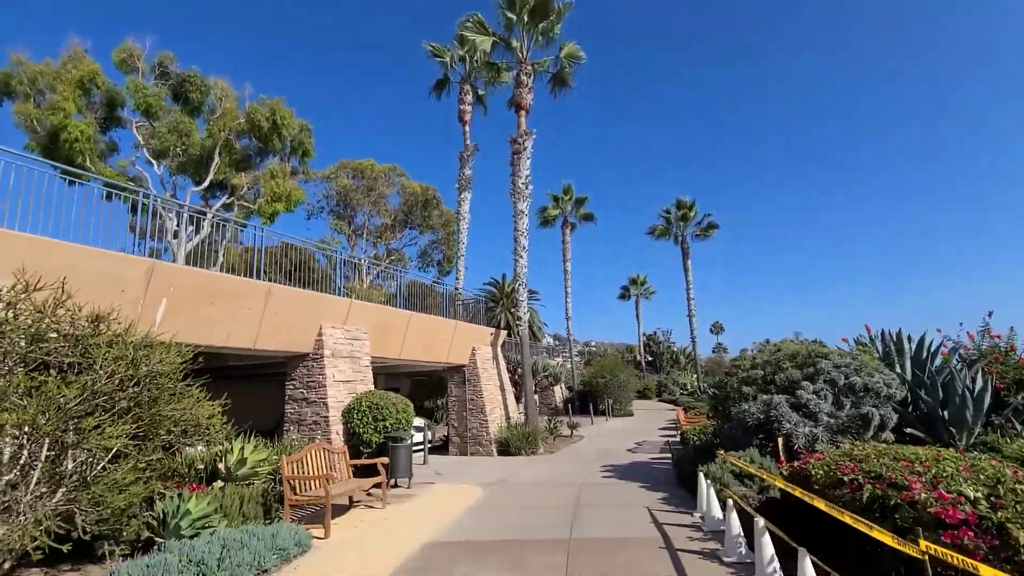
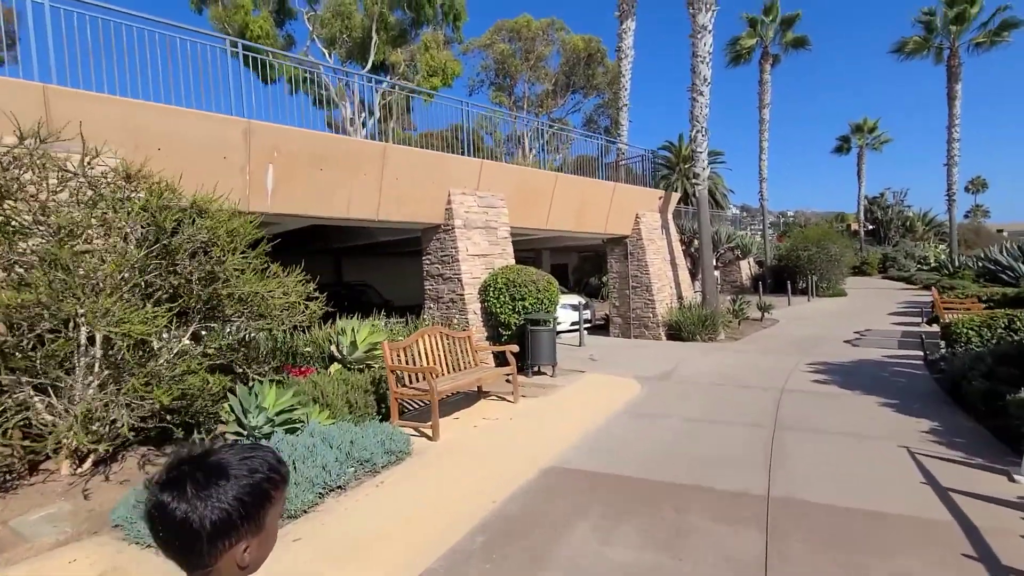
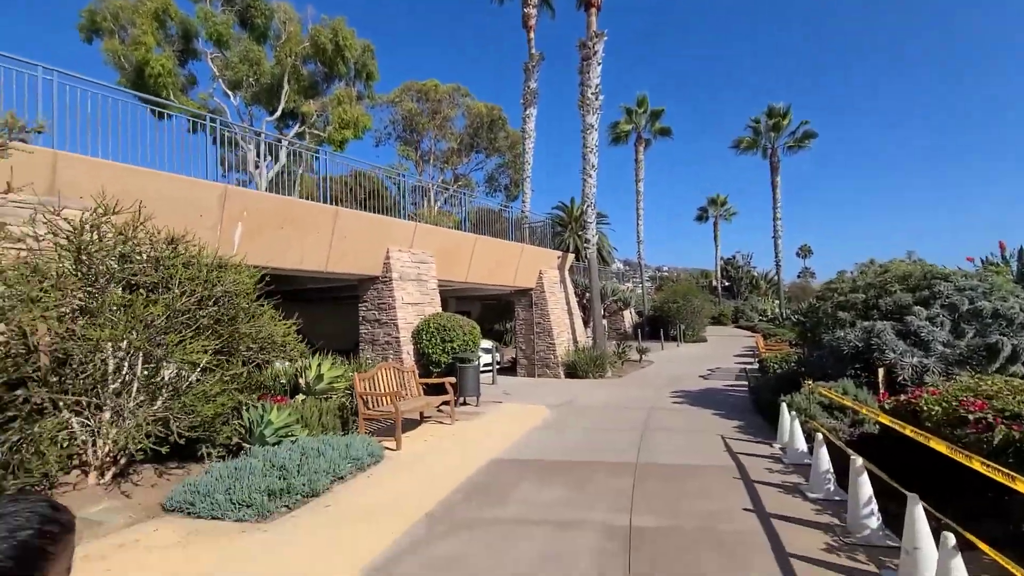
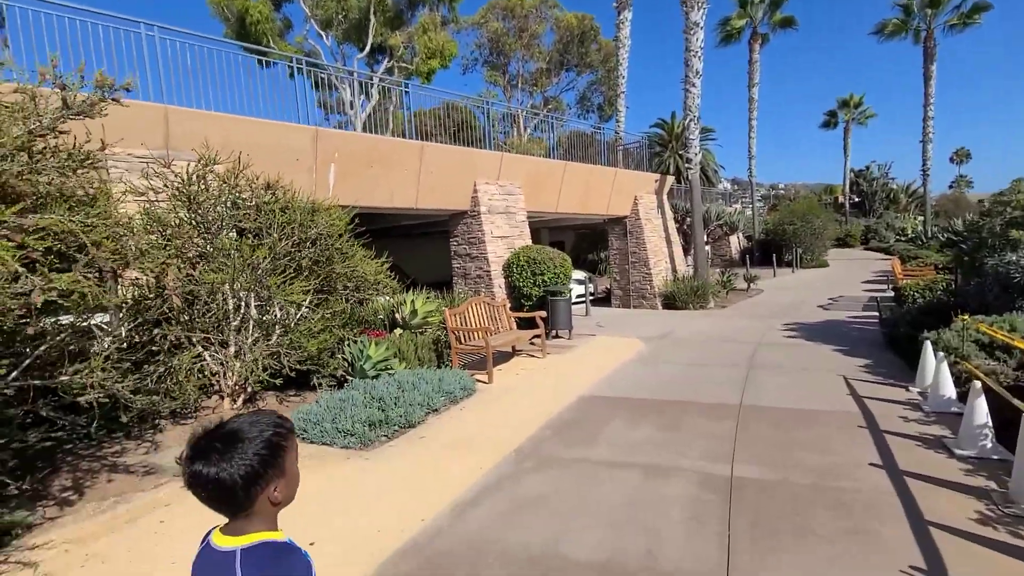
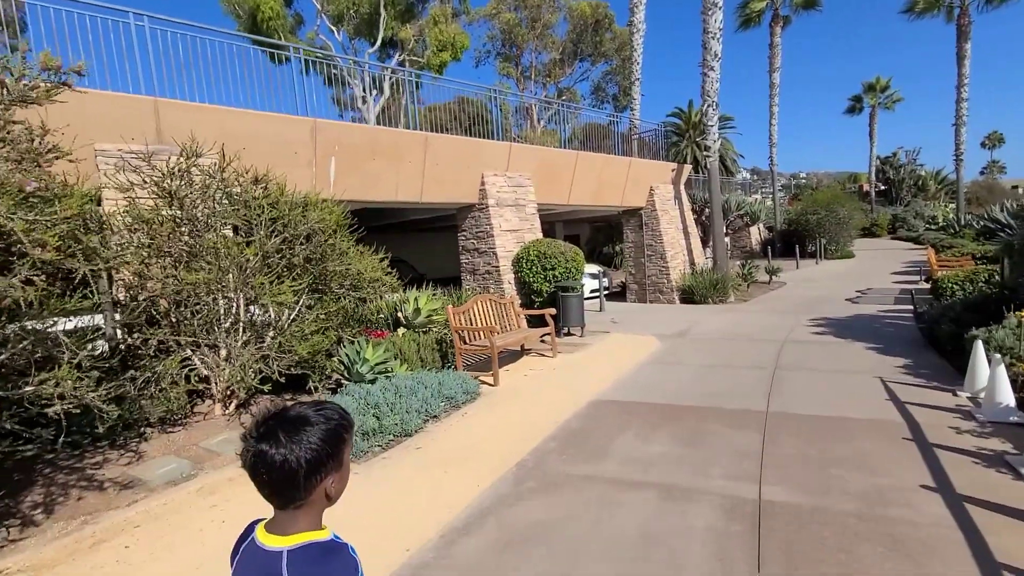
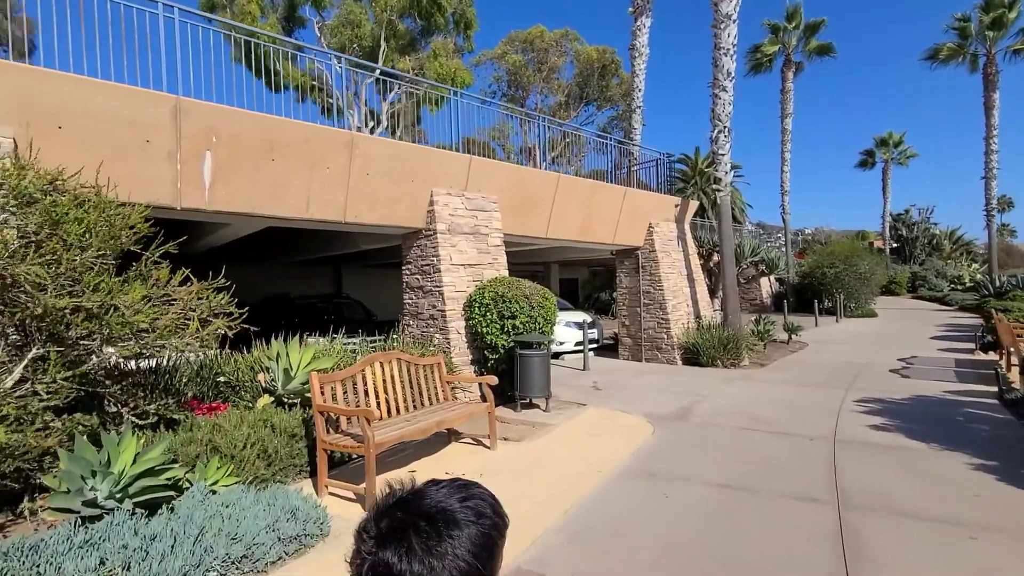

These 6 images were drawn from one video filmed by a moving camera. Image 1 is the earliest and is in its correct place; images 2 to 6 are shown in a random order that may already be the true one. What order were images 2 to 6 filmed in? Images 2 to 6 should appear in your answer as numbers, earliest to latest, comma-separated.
3, 4, 5, 2, 6
